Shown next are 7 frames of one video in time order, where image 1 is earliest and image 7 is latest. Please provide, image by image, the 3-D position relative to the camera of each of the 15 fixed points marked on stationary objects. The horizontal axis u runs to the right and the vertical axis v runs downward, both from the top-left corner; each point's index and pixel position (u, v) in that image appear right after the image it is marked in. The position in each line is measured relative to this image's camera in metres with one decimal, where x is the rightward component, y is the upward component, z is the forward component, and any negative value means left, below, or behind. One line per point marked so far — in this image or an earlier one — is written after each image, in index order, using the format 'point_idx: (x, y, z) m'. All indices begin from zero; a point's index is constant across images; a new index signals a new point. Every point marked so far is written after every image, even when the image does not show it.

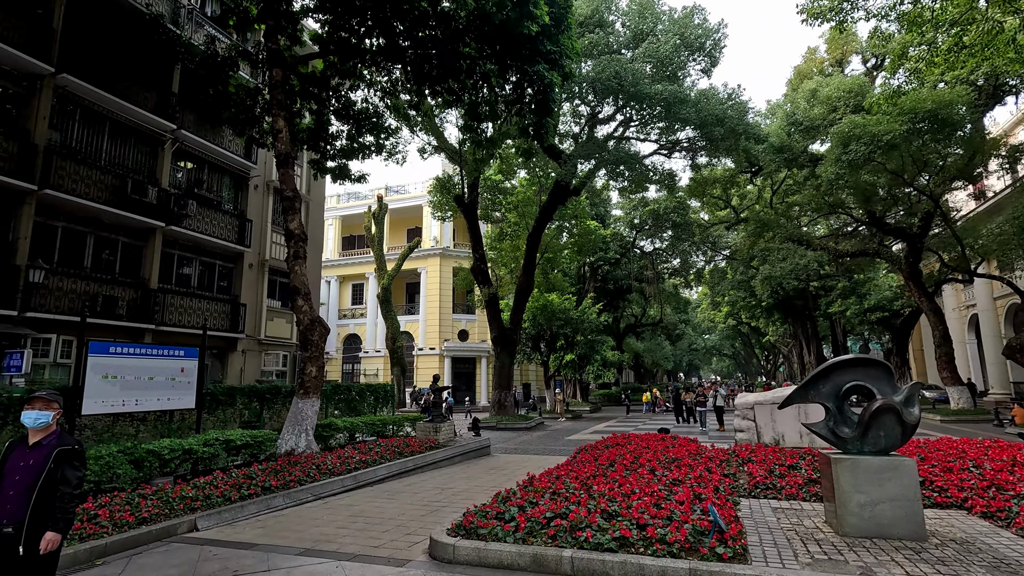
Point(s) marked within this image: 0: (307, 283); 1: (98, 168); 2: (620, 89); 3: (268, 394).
0: (-3.5, +0.1, +9.3) m
1: (-8.9, +2.6, +11.7) m
2: (+2.8, +5.2, +14.2) m
3: (-4.3, -1.9, +9.6) m
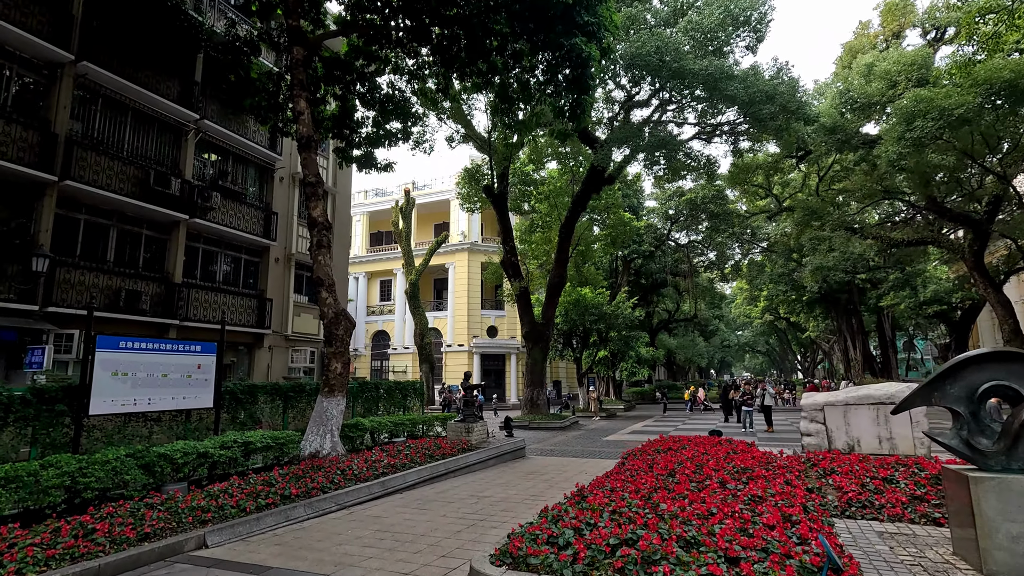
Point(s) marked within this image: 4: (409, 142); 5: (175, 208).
0: (-2.9, +0.2, +8.7) m
1: (-8.2, +2.7, +11.4) m
2: (+3.6, +5.4, +13.2) m
3: (-3.7, -1.7, +9.1) m
4: (-2.6, +3.7, +13.8) m
5: (-7.6, +1.8, +12.3) m
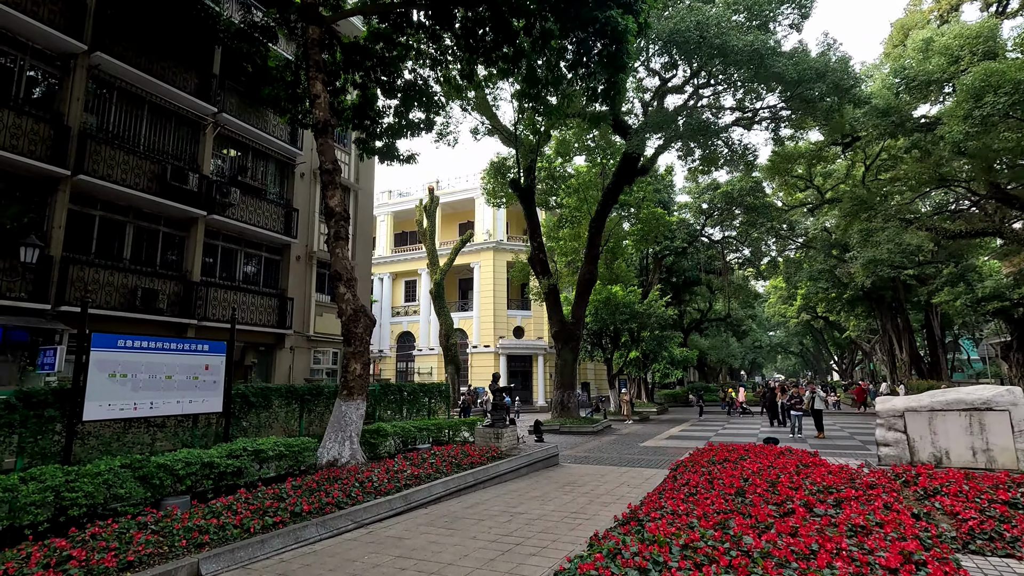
0: (-2.4, +0.3, +8.1) m
1: (-7.6, +2.7, +11.0) m
2: (+4.2, +5.5, +12.3) m
3: (-3.2, -1.7, +8.5) m
4: (-1.9, +3.8, +13.2) m
5: (-7.0, +1.8, +11.9) m
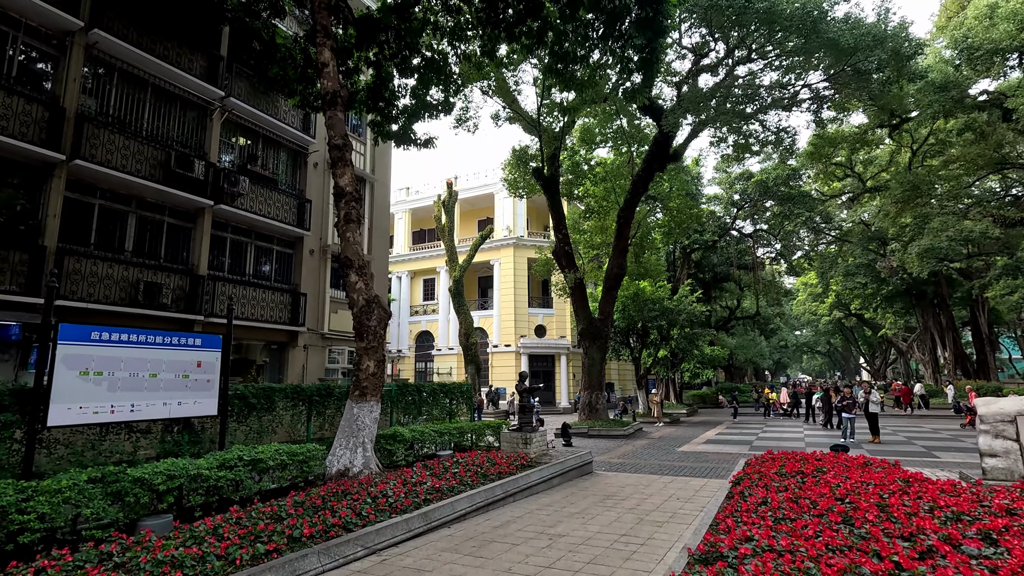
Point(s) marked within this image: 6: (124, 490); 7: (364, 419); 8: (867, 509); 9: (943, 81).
0: (-2.0, +0.4, +7.3) m
1: (-7.1, +2.8, +10.4) m
2: (+4.8, +5.7, +11.3) m
3: (-2.7, -1.5, +7.7) m
4: (-1.4, +3.9, +12.3) m
5: (-6.4, +2.0, +11.2) m
6: (-3.1, -1.6, +4.4) m
7: (-1.8, -1.6, +6.7) m
8: (+2.6, -1.6, +3.9) m
9: (+11.0, +5.3, +14.0) m
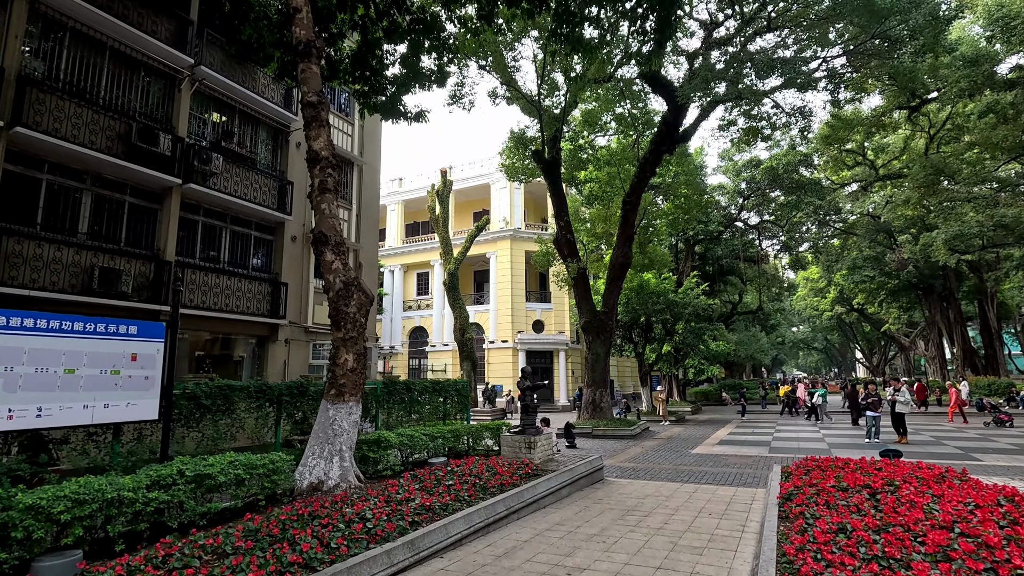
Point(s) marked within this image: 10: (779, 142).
0: (-1.9, +0.7, +6.2) m
1: (-7.1, +3.1, +9.3) m
2: (+4.8, +5.9, +10.3) m
3: (-2.7, -1.3, +6.6) m
4: (-1.4, +4.2, +11.3) m
5: (-6.4, +2.2, +10.1) m
6: (-3.0, -1.4, +3.3) m
7: (-1.7, -1.4, +5.6) m
8: (+2.6, -1.4, +2.9) m
9: (+11.0, +5.5, +13.0) m
10: (+9.4, +5.2, +19.3) m
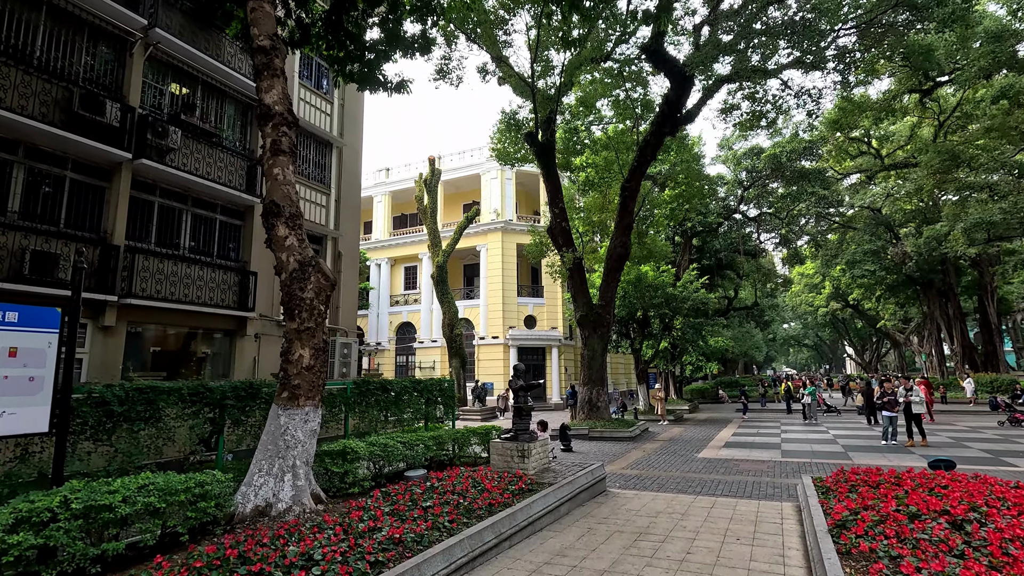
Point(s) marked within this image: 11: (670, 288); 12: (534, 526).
0: (-2.0, +0.8, +5.2) m
1: (-7.2, +3.3, +8.1) m
2: (+4.6, +6.1, +9.3) m
3: (-2.8, -1.1, +5.6) m
4: (-1.5, +4.4, +10.2) m
5: (-6.6, +2.4, +9.0) m
6: (-3.1, -1.3, +2.3) m
7: (-1.8, -1.2, +4.6) m
8: (+2.6, -1.2, +2.0) m
9: (+10.8, +5.7, +12.1) m
10: (+9.1, +5.4, +18.5) m
11: (+5.6, 0.0, +19.3) m
12: (+0.2, -2.3, +5.3) m
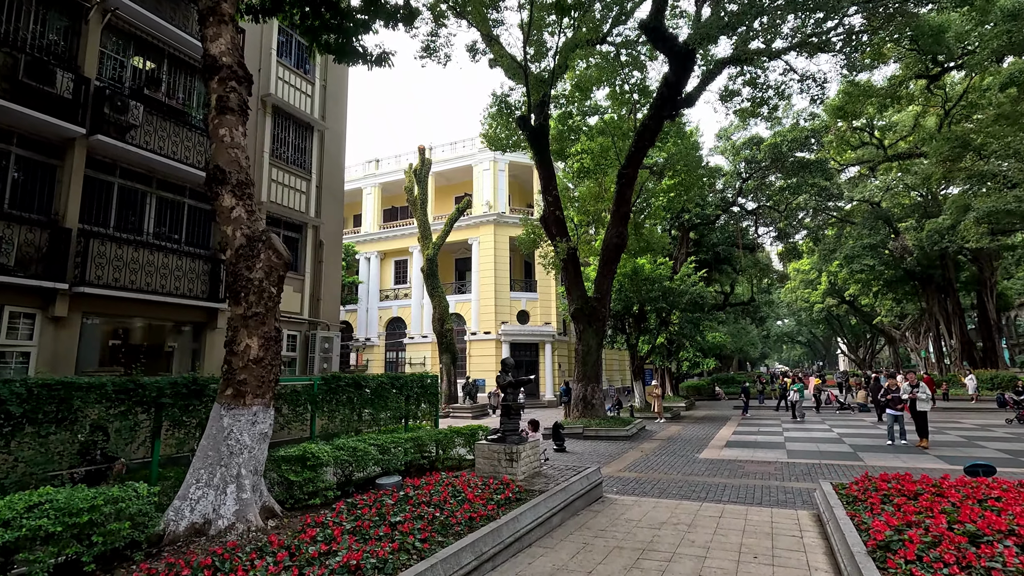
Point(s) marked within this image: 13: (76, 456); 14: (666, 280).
0: (-2.1, +1.0, +4.4) m
1: (-7.4, +3.5, +7.3) m
2: (+4.5, +6.3, +8.6) m
3: (-2.9, -1.0, +4.9) m
4: (-1.7, +4.5, +9.5) m
5: (-6.7, +2.6, +8.2) m
6: (-3.2, -1.1, +1.6) m
7: (-1.9, -1.0, +3.9) m
8: (+2.5, -1.1, +1.3) m
9: (+10.6, +5.9, +11.5) m
10: (+8.9, +5.6, +17.8) m
11: (+5.3, +0.2, +18.7) m
12: (+0.1, -2.1, +4.6) m
13: (-3.2, -1.3, +4.2) m
14: (+5.2, +0.3, +18.3) m
